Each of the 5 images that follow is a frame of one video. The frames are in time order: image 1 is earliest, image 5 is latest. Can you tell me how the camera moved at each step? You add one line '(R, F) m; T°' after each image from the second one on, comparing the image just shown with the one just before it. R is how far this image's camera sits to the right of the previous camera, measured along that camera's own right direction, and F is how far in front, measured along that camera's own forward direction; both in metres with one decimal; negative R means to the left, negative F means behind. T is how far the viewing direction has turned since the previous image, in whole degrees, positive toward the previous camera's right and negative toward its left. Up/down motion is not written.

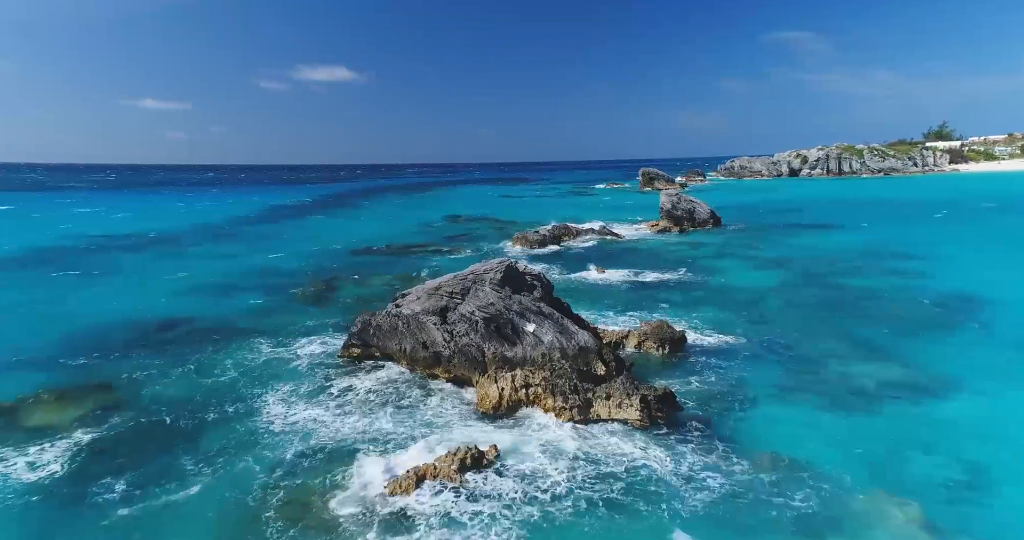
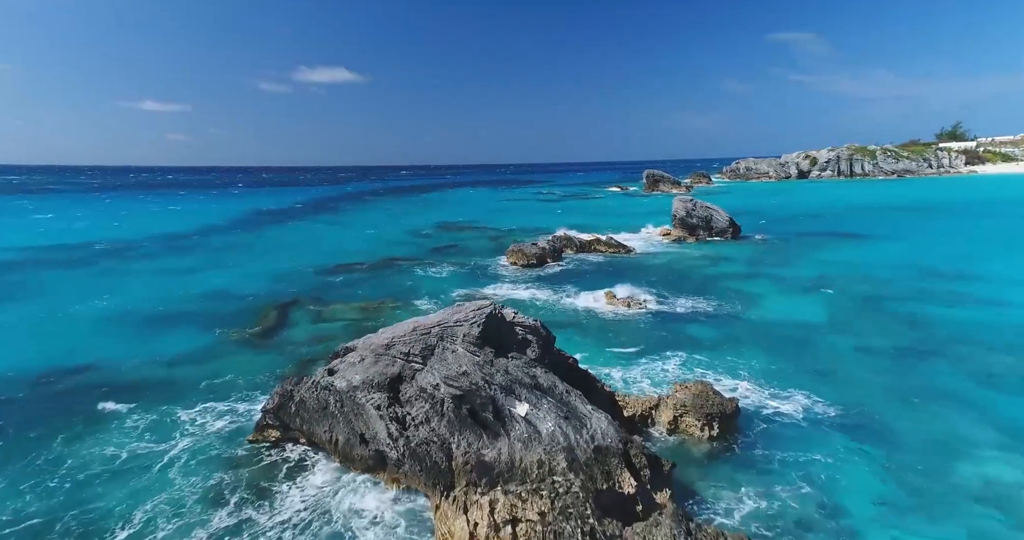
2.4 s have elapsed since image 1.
(+0.4, +5.3) m; 0°
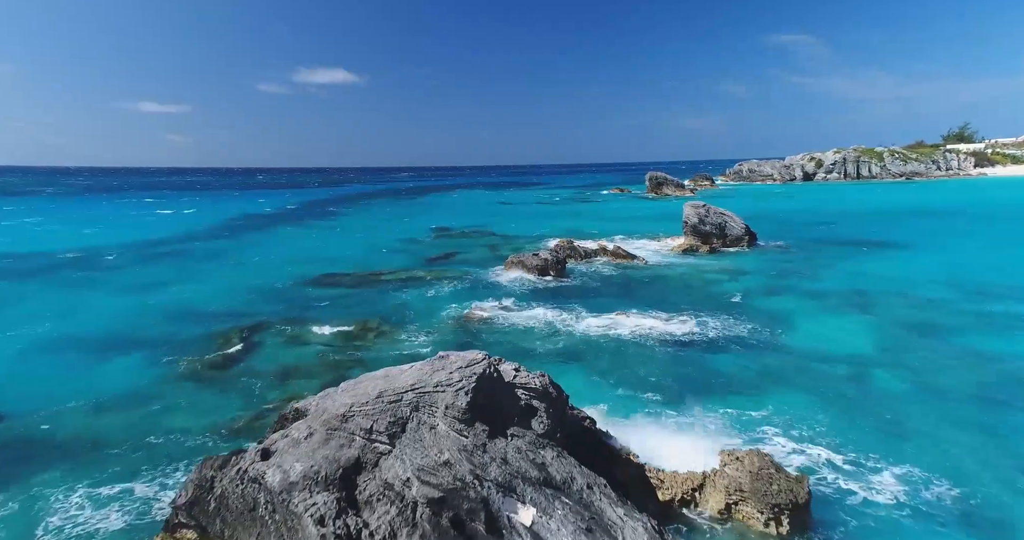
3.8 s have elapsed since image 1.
(0.0, +3.2) m; 0°
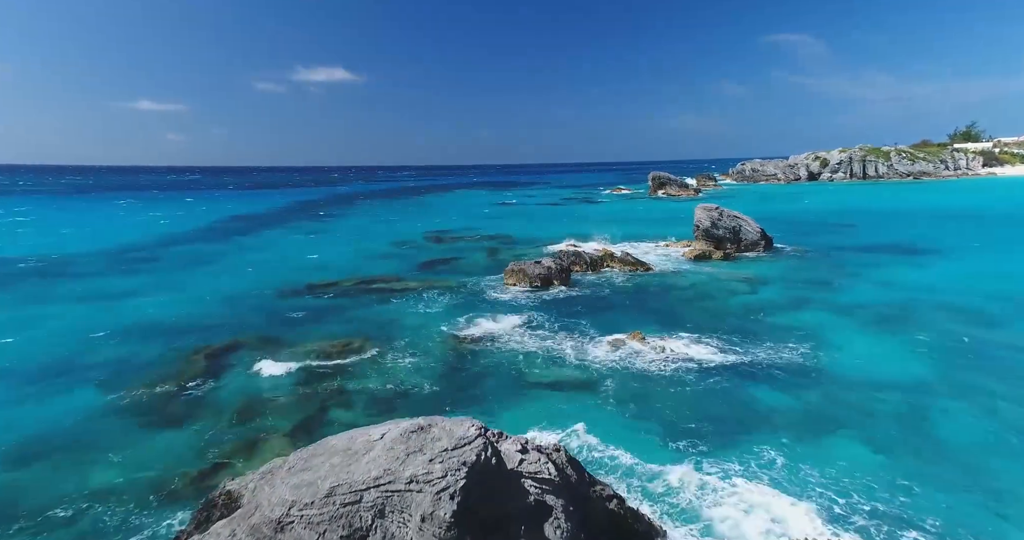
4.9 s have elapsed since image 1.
(-0.1, +2.7) m; 0°
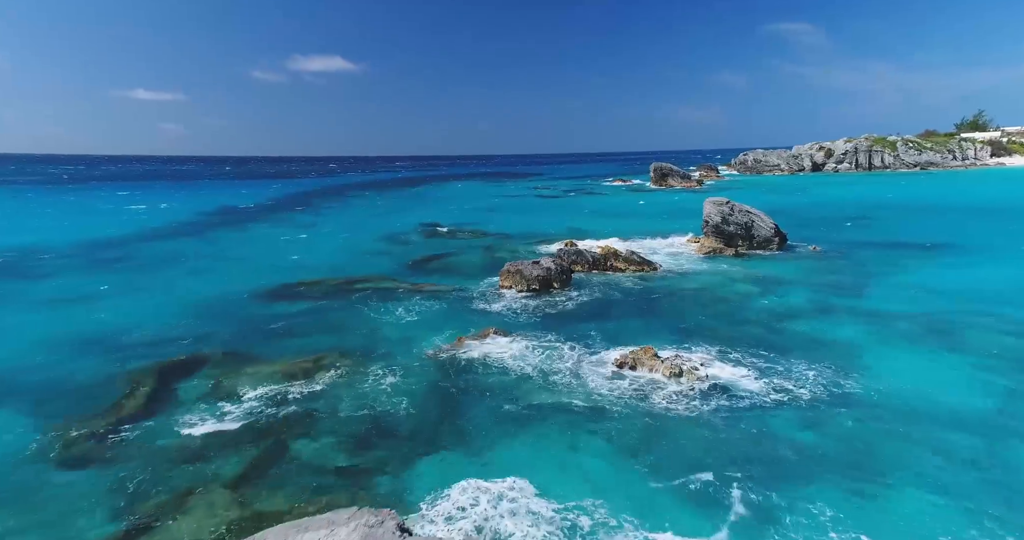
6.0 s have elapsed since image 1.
(+0.2, +2.6) m; 0°
